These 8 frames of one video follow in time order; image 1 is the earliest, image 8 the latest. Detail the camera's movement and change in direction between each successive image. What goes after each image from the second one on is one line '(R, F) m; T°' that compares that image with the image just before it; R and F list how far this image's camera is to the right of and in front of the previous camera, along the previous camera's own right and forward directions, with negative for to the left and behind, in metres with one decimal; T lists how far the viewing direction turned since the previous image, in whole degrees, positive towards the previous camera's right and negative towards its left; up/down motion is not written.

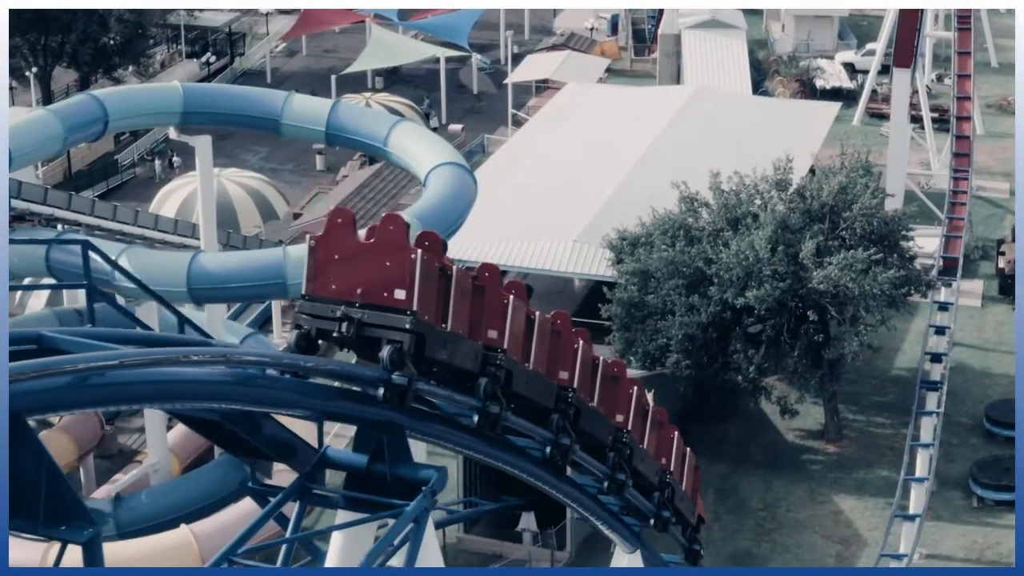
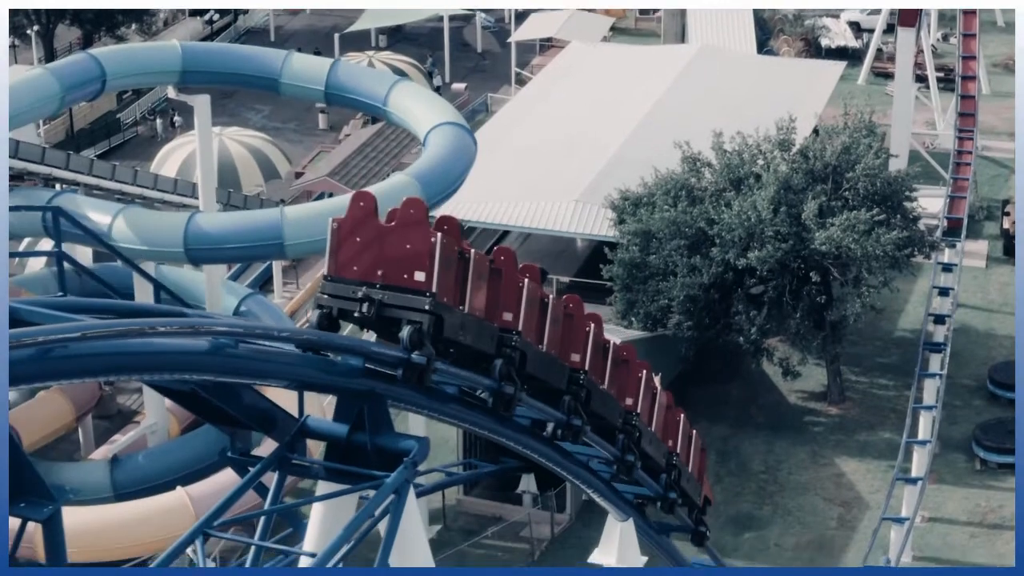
(+0.2, +0.2) m; 0°
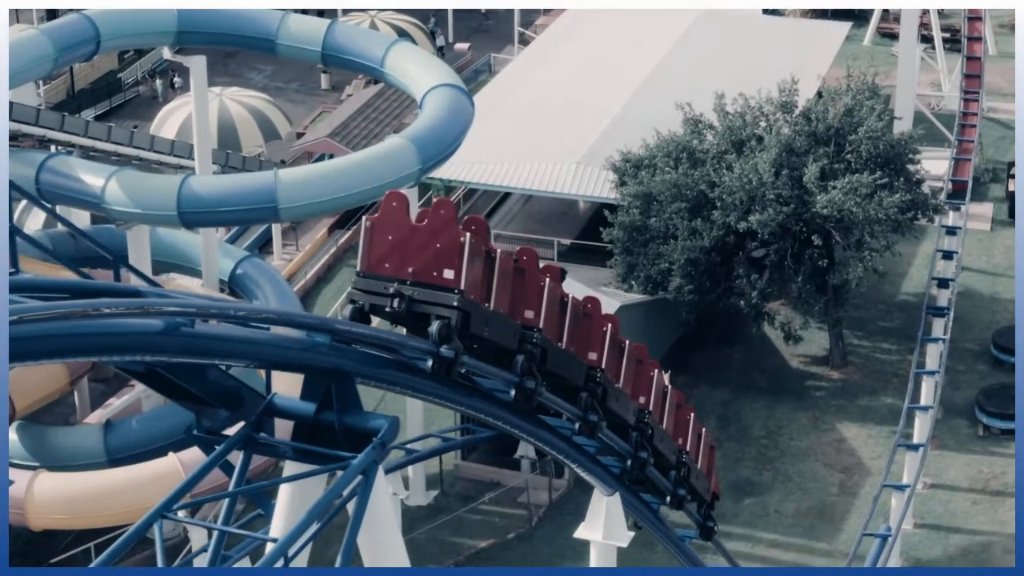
(+0.3, +0.3) m; -1°
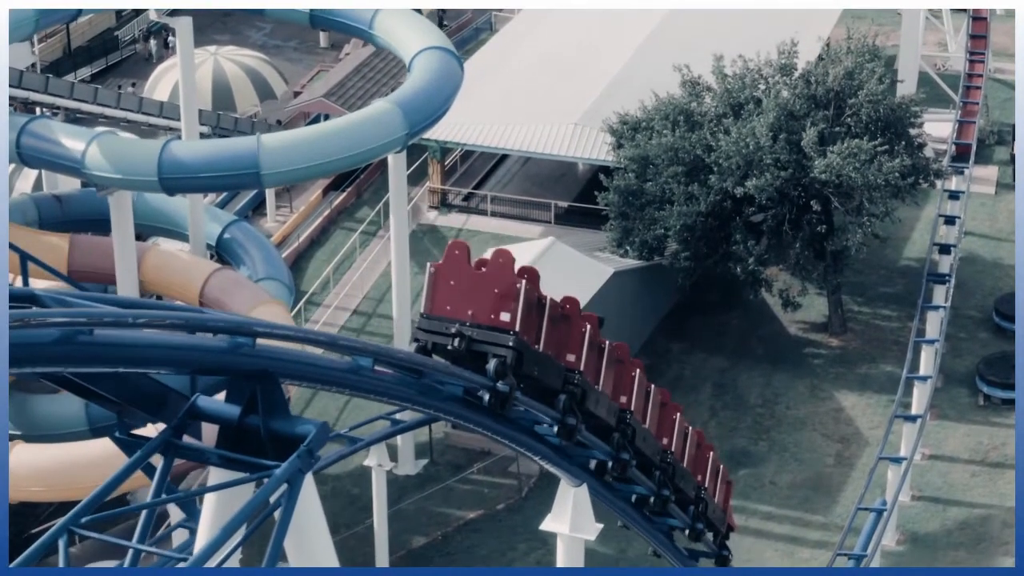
(+0.6, +0.5) m; -1°
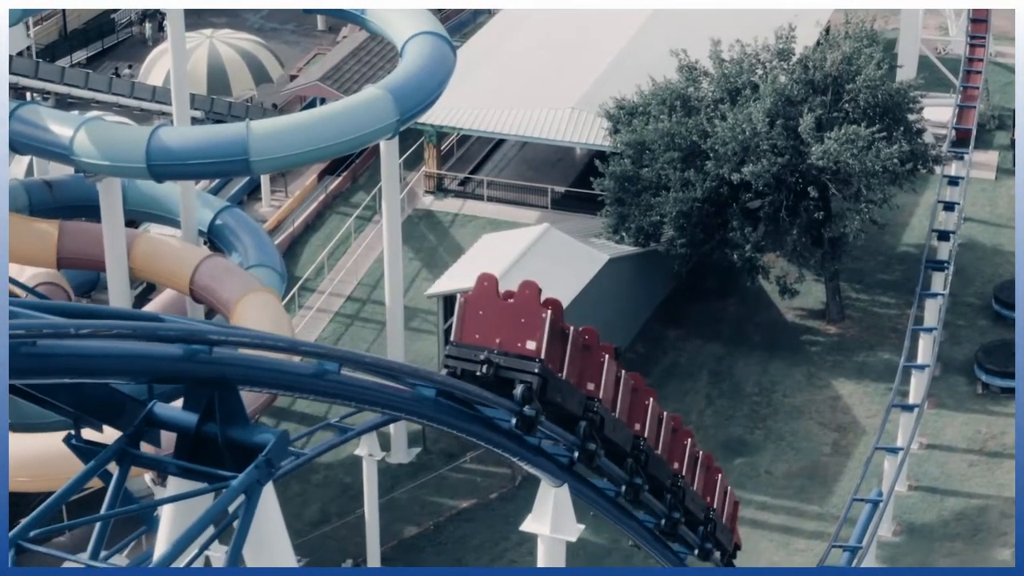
(+0.3, +0.3) m; 0°
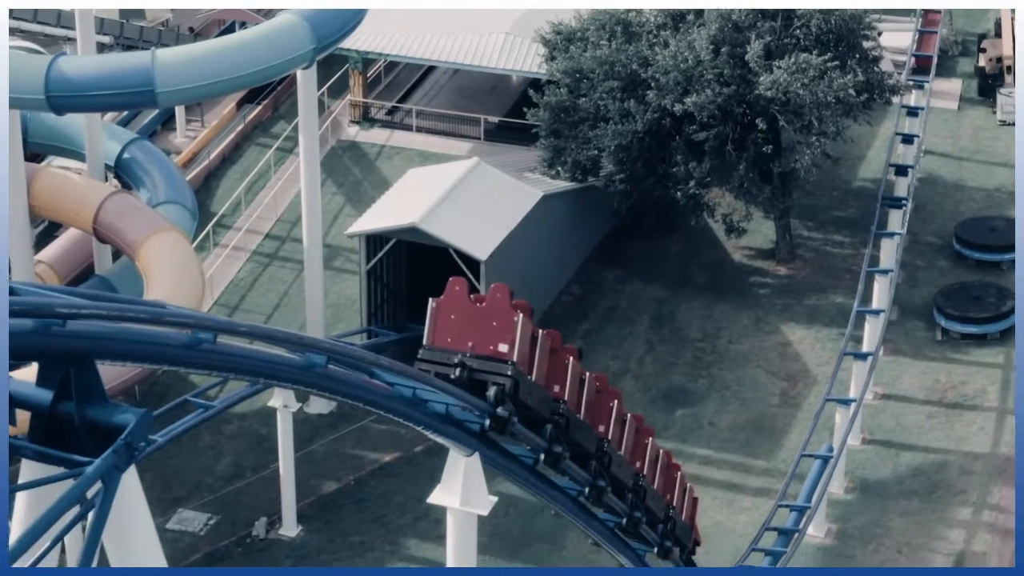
(+0.5, +2.0) m; +1°
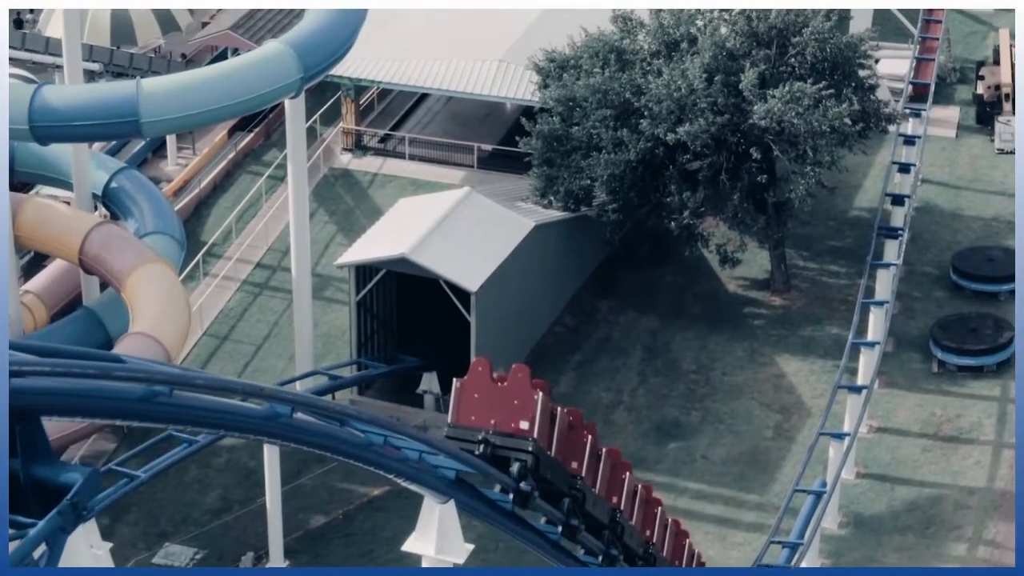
(+0.3, +0.3) m; 0°
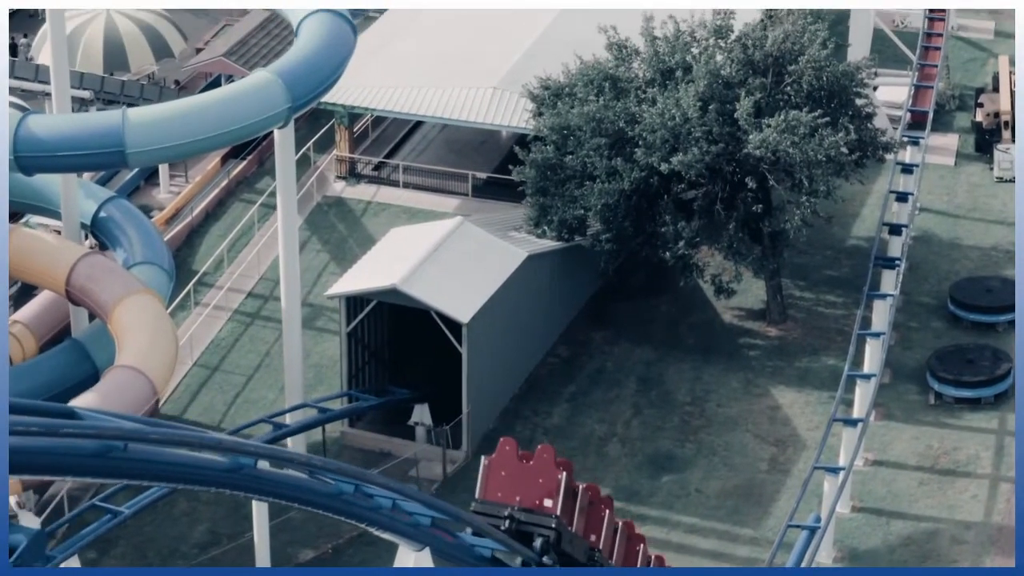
(+0.3, +0.3) m; 0°
